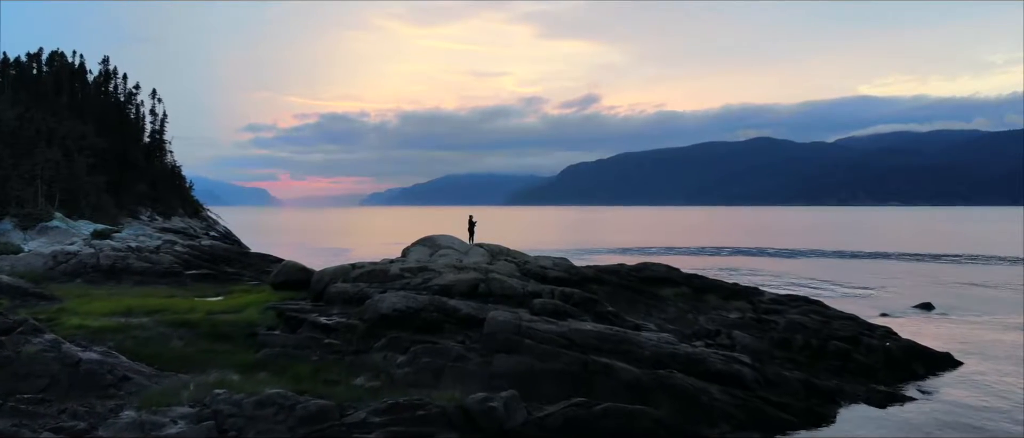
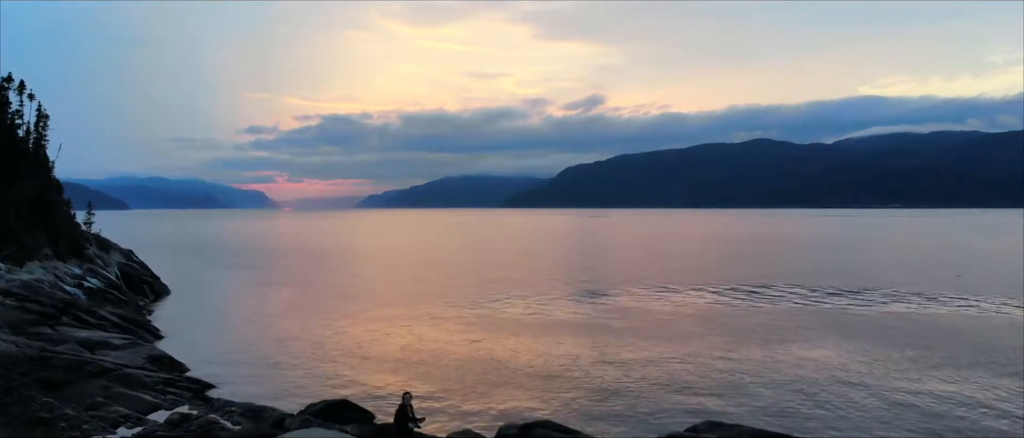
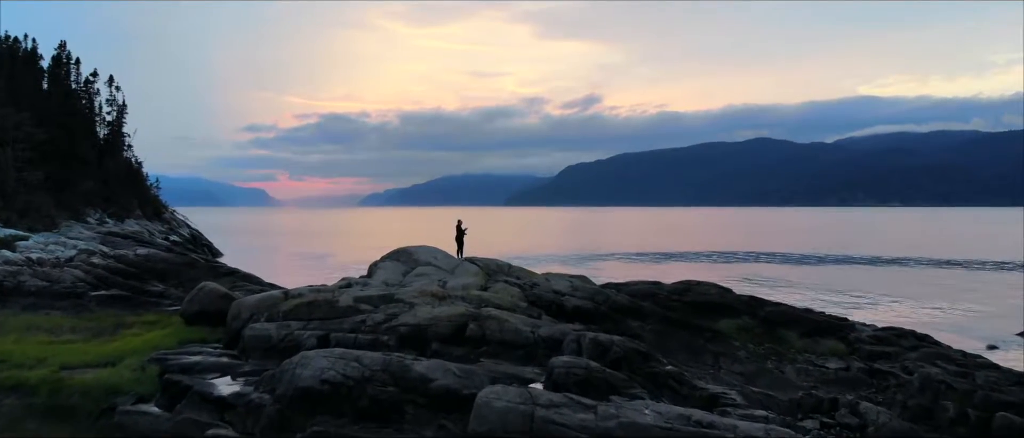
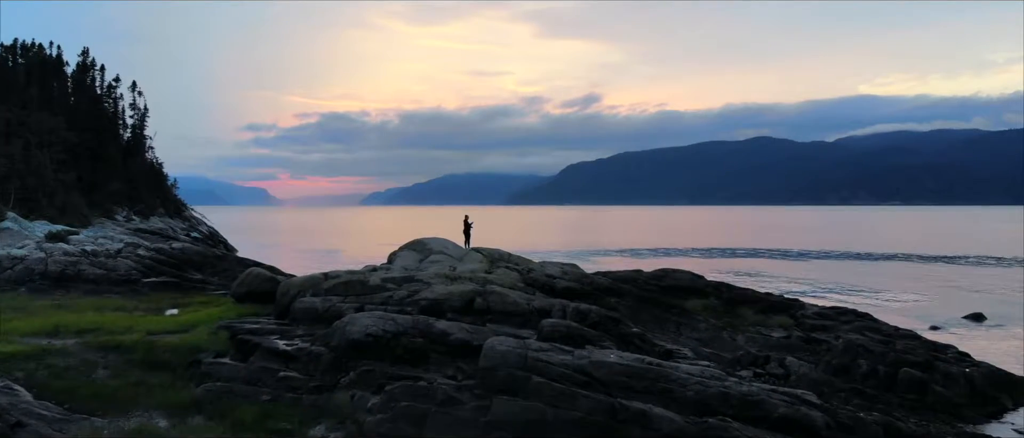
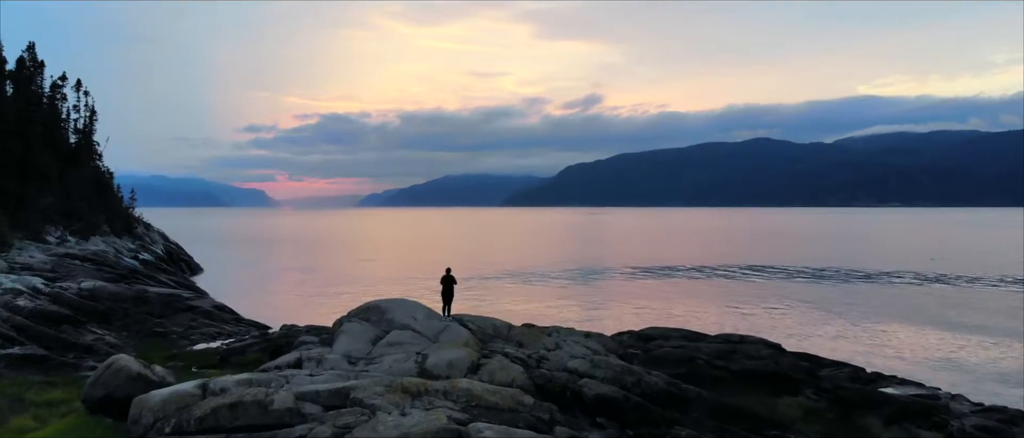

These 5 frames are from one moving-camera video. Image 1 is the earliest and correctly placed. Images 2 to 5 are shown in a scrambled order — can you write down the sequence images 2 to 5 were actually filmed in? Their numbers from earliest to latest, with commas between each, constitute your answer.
4, 3, 5, 2
